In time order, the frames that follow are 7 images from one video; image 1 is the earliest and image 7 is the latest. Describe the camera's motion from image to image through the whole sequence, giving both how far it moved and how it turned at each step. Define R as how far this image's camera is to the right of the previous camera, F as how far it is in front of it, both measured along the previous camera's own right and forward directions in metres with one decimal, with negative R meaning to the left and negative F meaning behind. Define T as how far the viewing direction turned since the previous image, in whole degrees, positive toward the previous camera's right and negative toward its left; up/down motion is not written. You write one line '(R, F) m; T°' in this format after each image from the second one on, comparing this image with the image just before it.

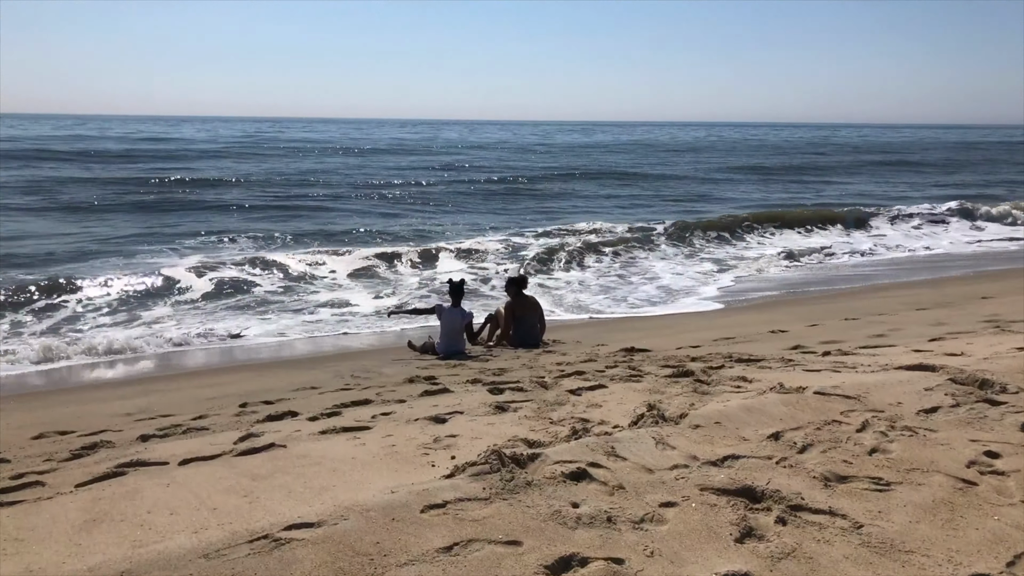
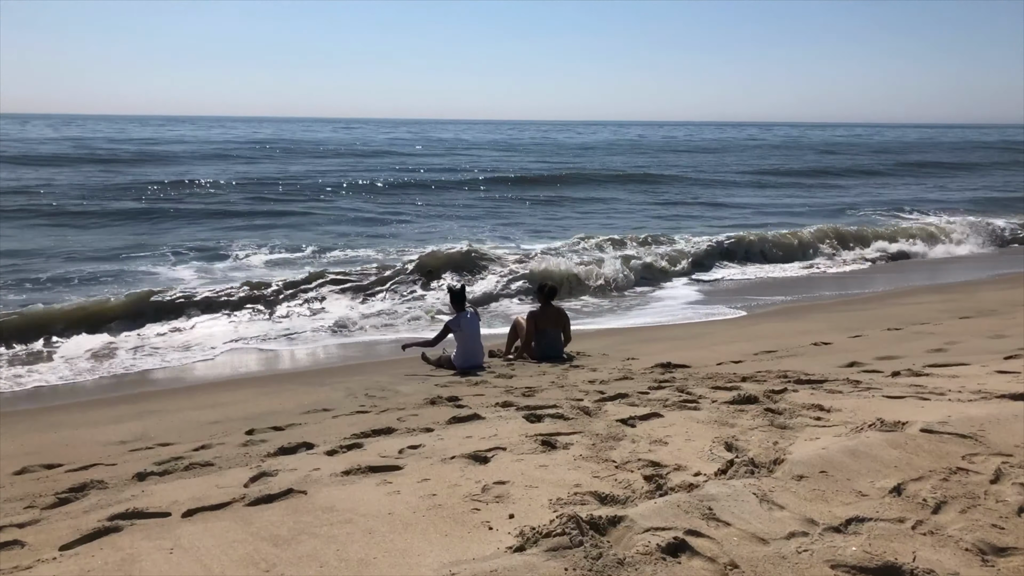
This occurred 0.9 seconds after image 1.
(-0.2, +0.5) m; 0°
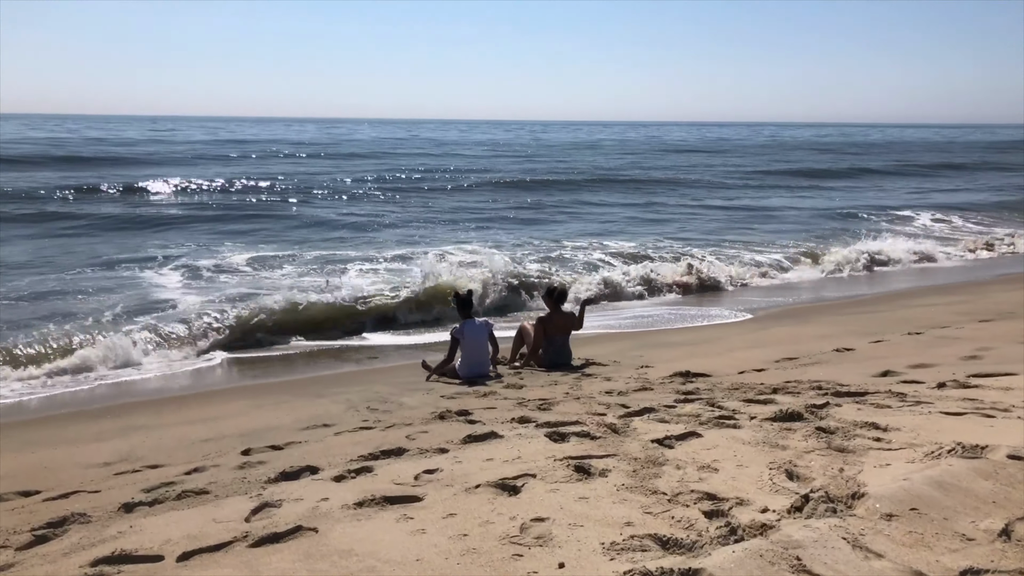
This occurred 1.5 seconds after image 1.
(-0.2, +0.4) m; +1°
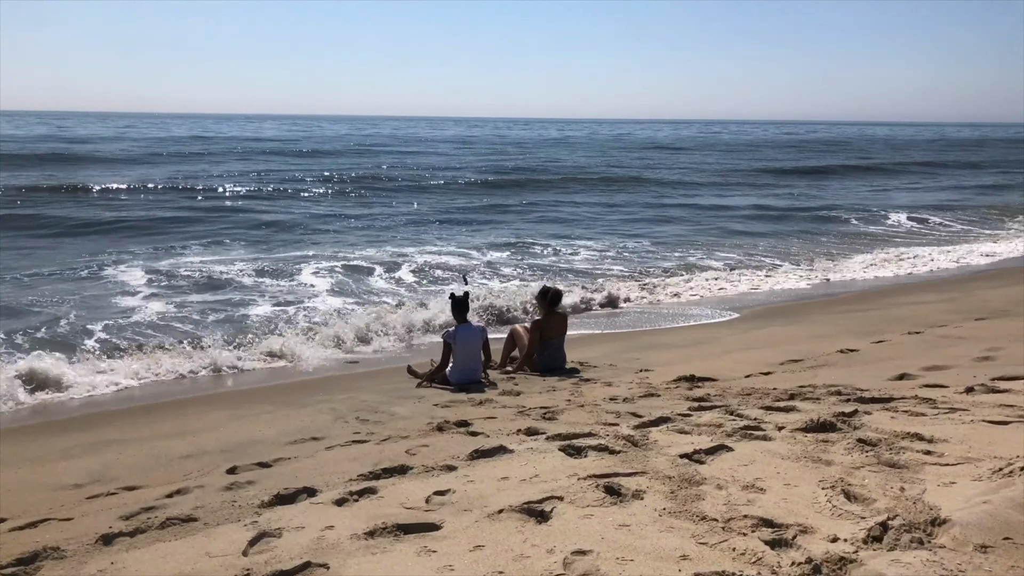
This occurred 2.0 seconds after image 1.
(-0.2, +0.3) m; +2°
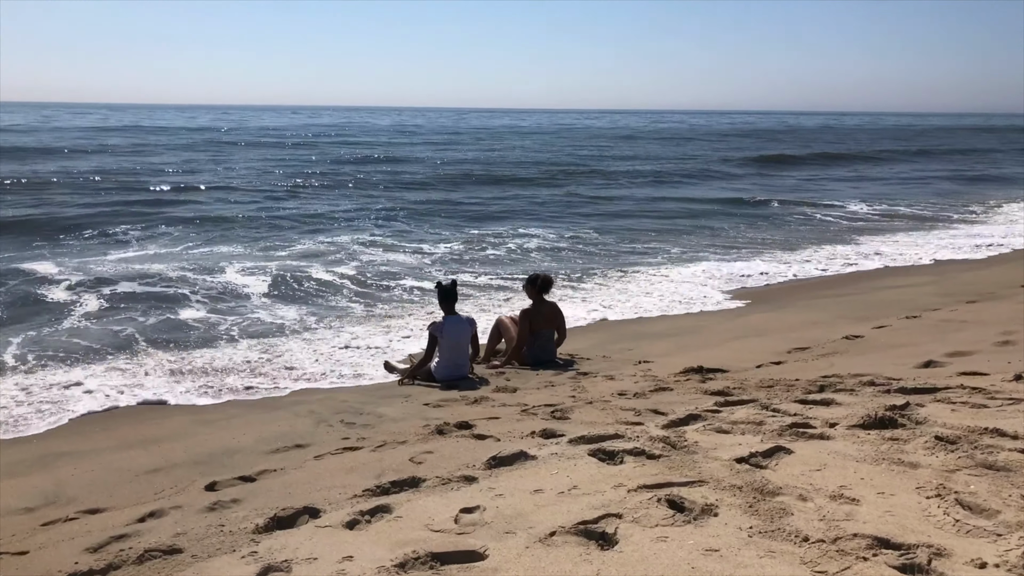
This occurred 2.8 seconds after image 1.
(-0.3, +0.4) m; +4°
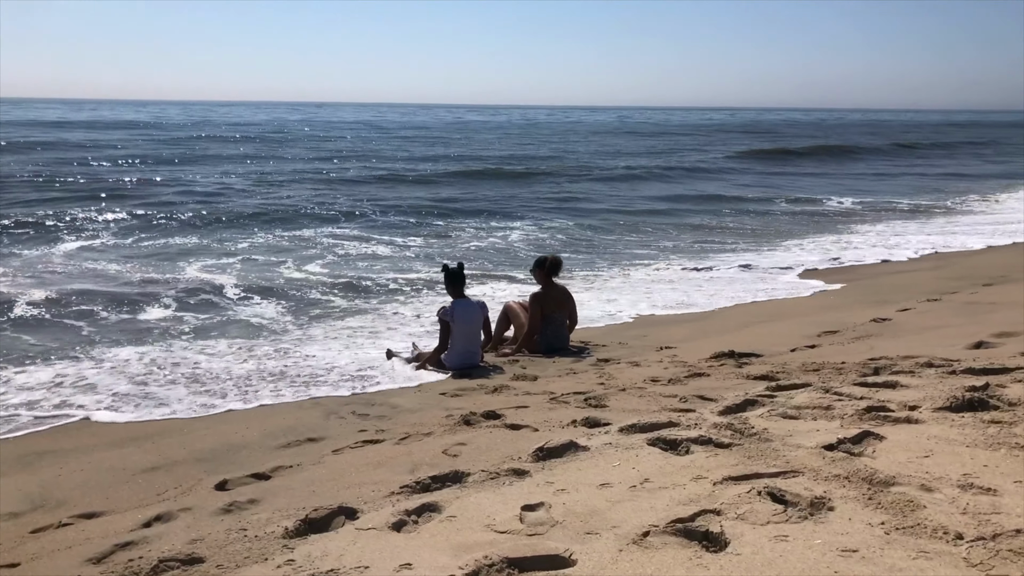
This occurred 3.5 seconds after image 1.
(-0.3, +0.4) m; +2°
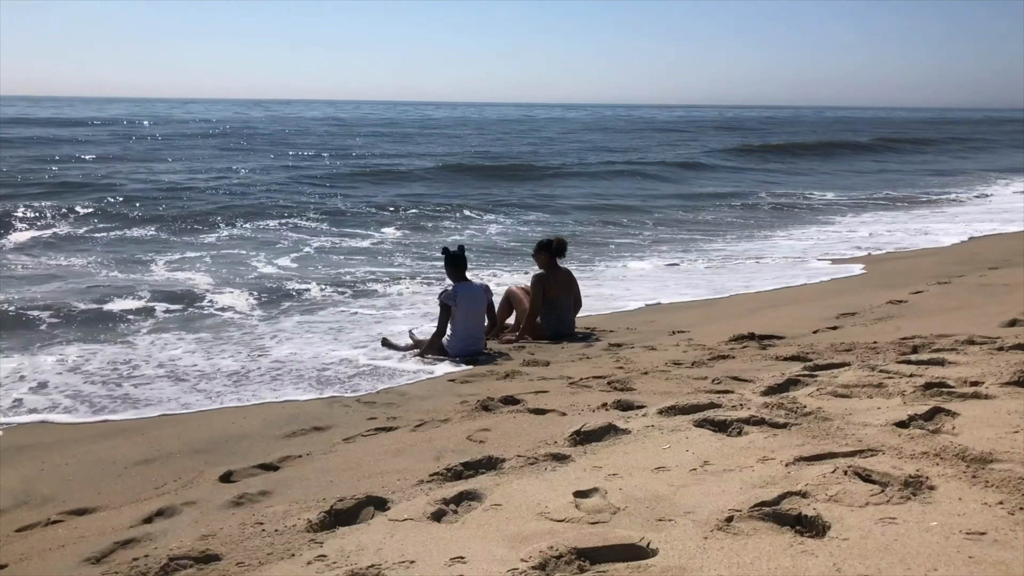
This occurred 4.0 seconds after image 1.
(-0.2, +0.3) m; +2°
